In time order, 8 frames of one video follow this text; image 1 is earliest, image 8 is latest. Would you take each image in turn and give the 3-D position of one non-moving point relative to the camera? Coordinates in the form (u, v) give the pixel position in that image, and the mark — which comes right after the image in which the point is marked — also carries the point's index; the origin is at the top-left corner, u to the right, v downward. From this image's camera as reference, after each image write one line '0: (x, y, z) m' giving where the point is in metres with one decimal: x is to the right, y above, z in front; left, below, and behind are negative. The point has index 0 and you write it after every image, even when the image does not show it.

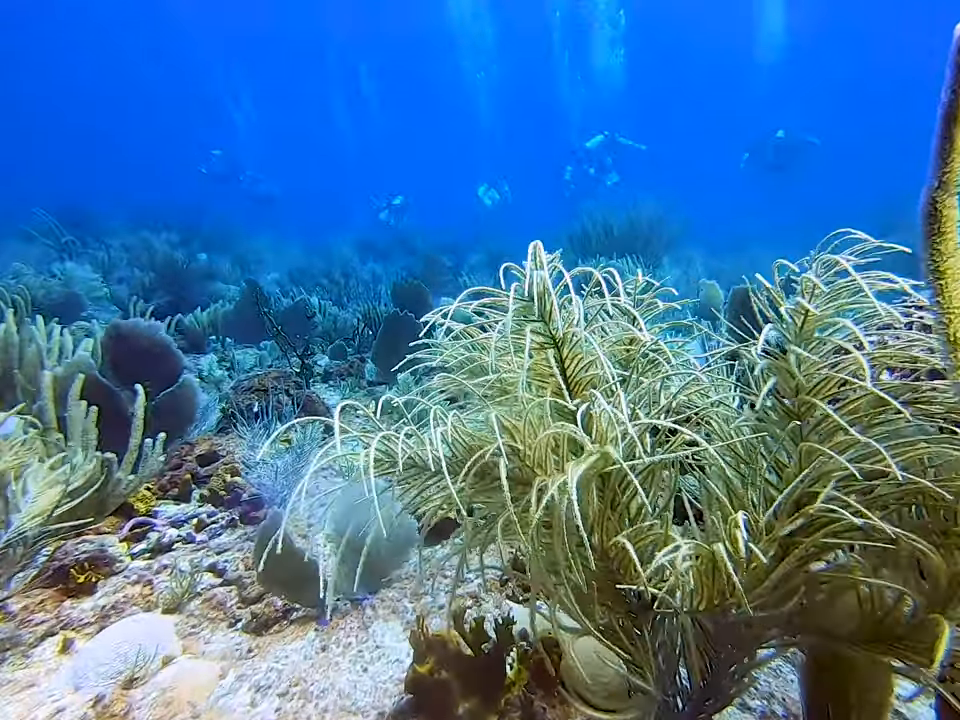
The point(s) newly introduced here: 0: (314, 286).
0: (-4.6, +2.2, +12.3) m
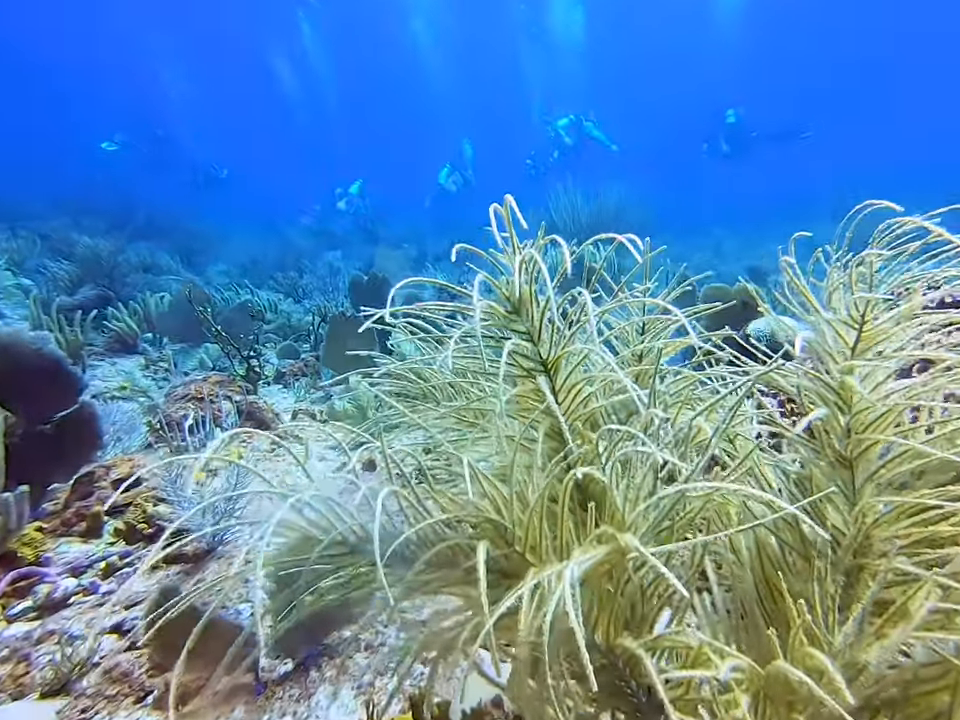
0: (-5.6, +2.2, +11.6) m
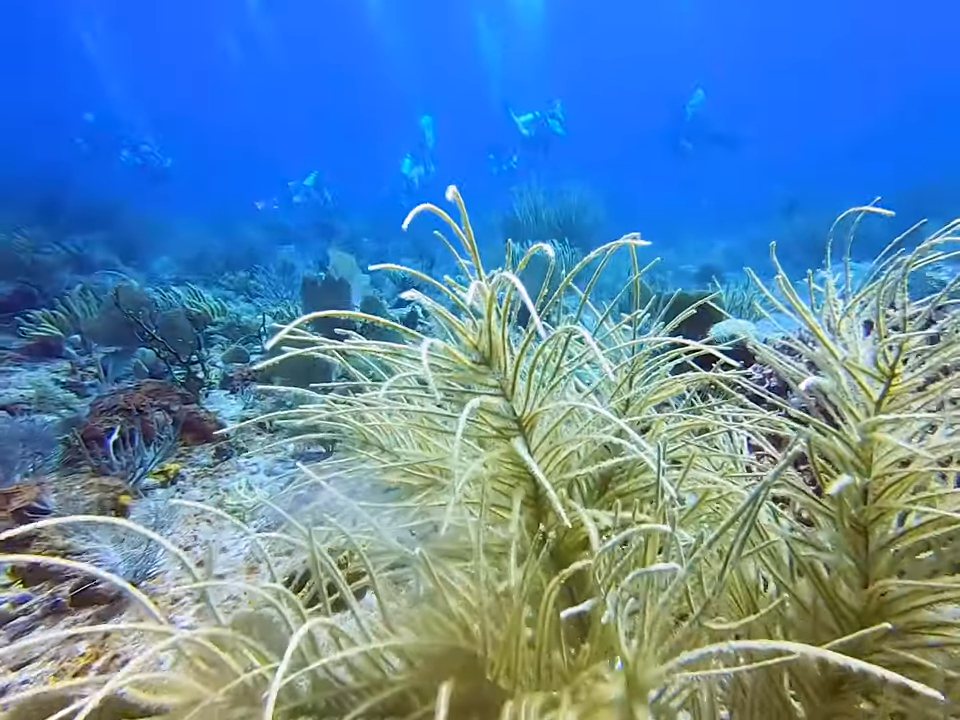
0: (-6.5, +2.1, +11.0) m
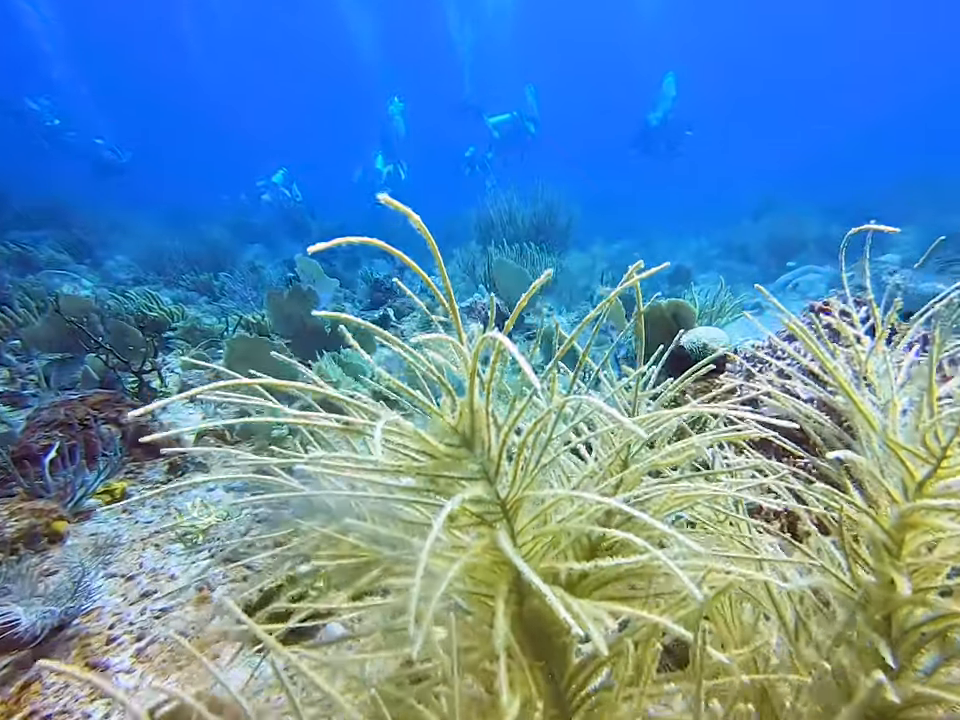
0: (-7.1, +2.0, +10.5) m
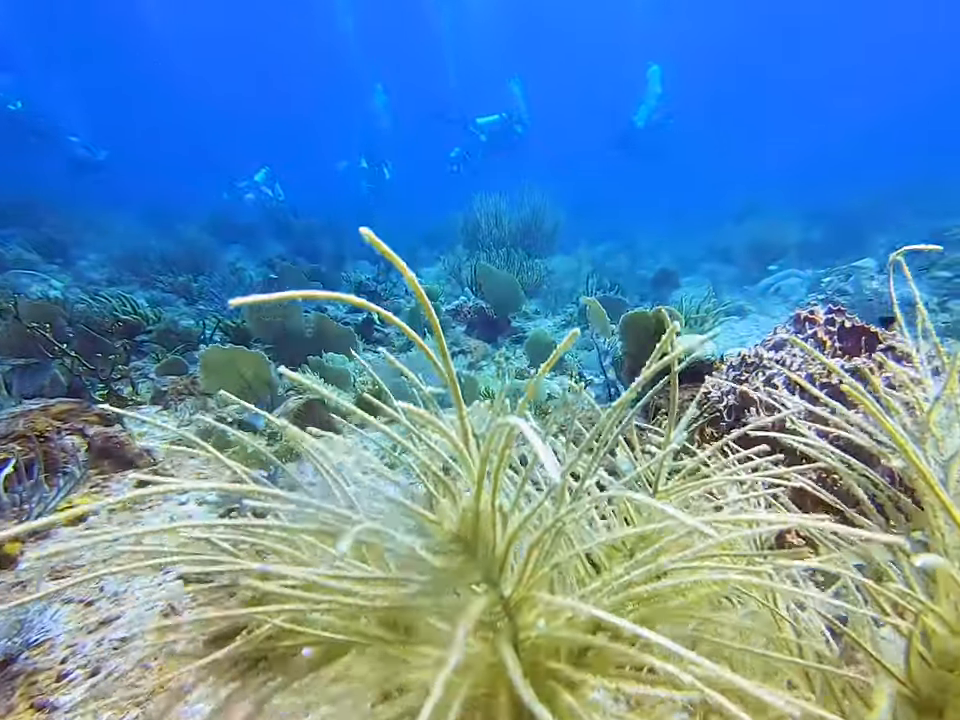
0: (-7.5, +1.9, +10.2) m
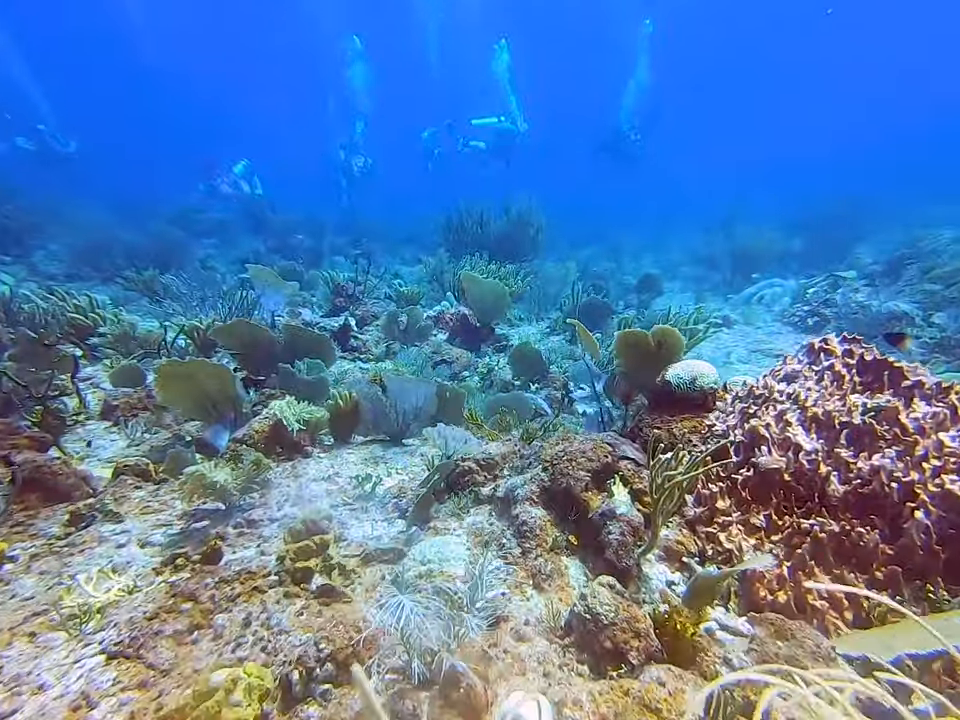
0: (-7.8, +1.9, +9.6) m
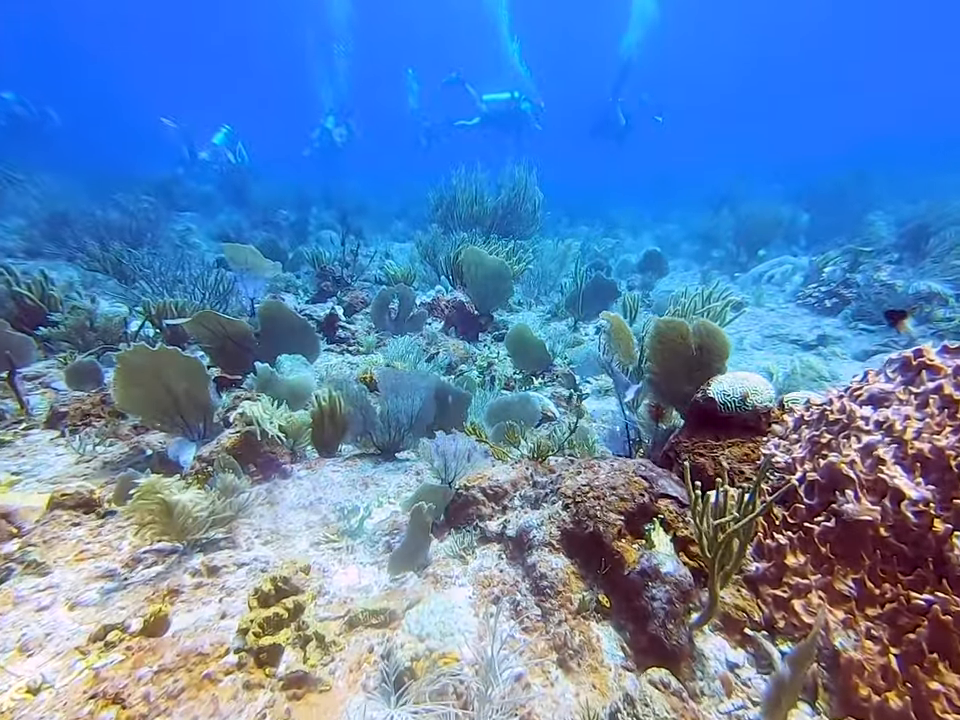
0: (-7.9, +2.1, +8.8) m
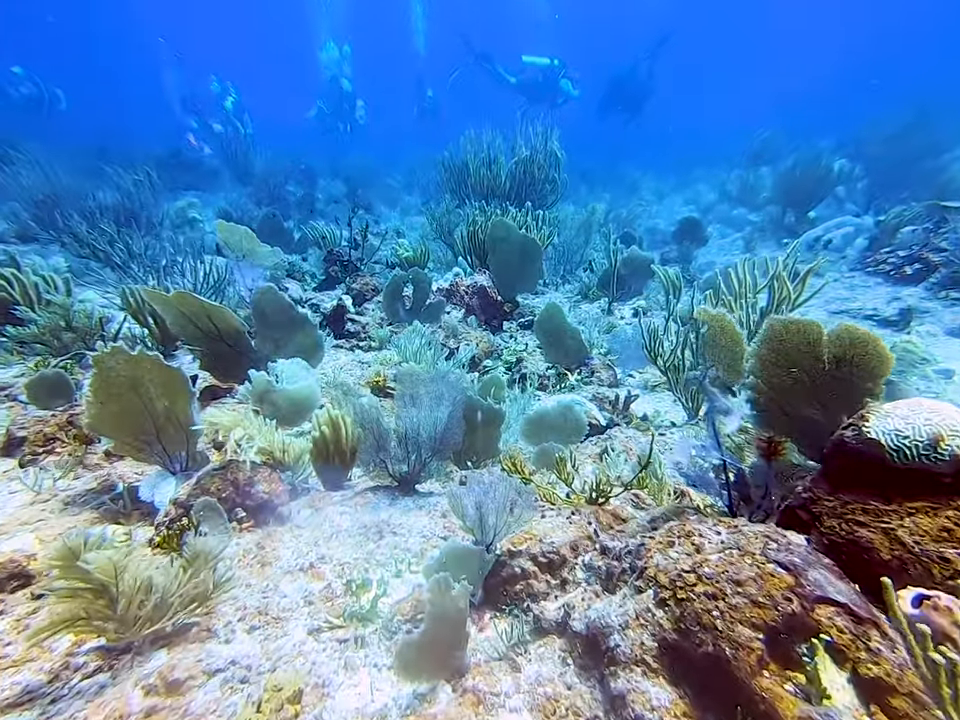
0: (-7.5, +2.1, +8.3) m
